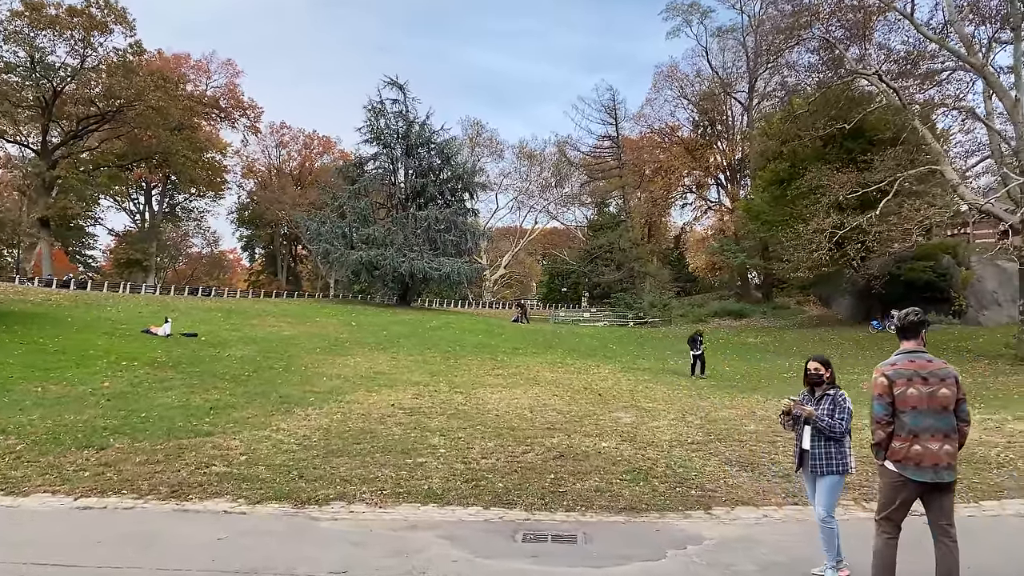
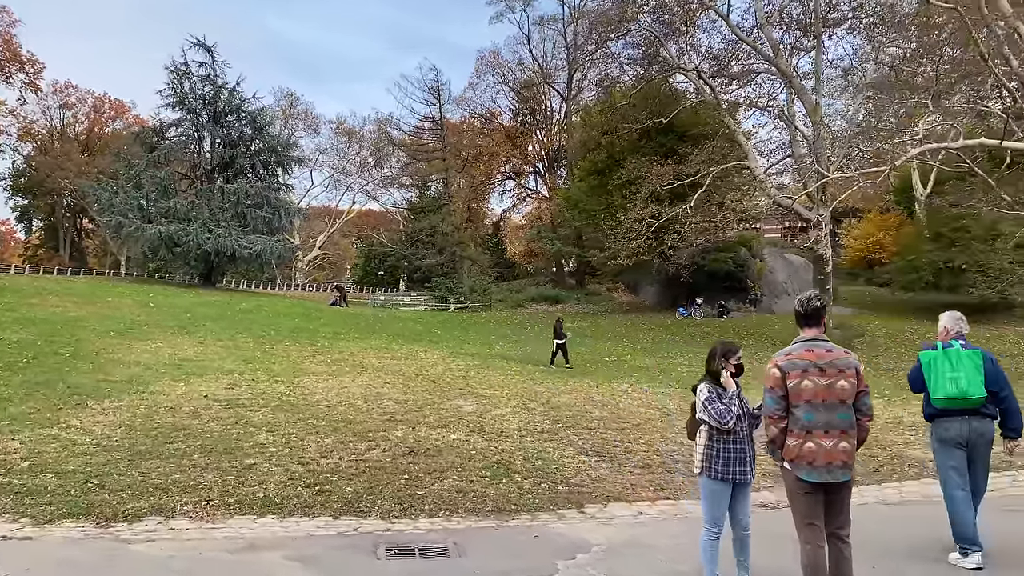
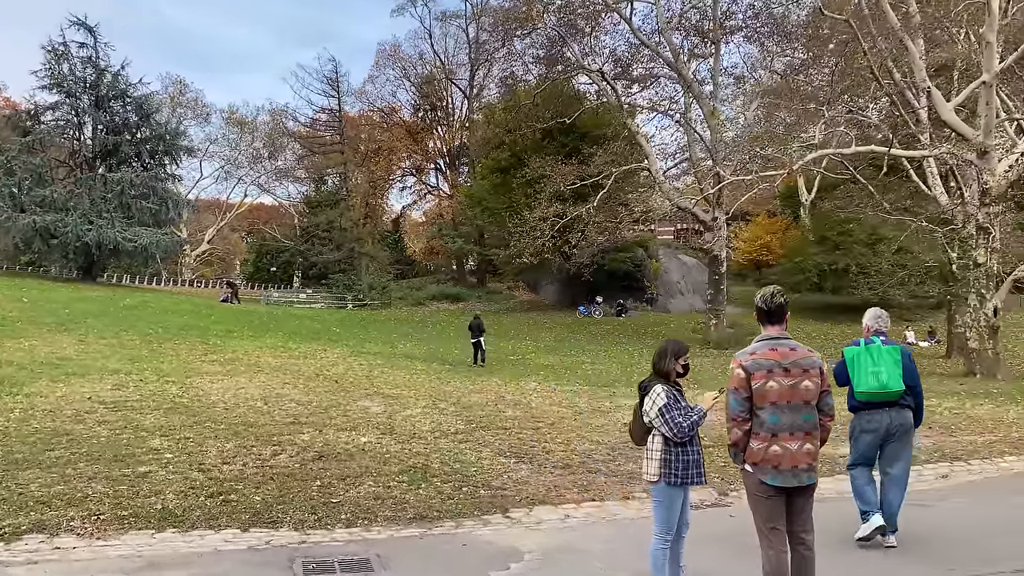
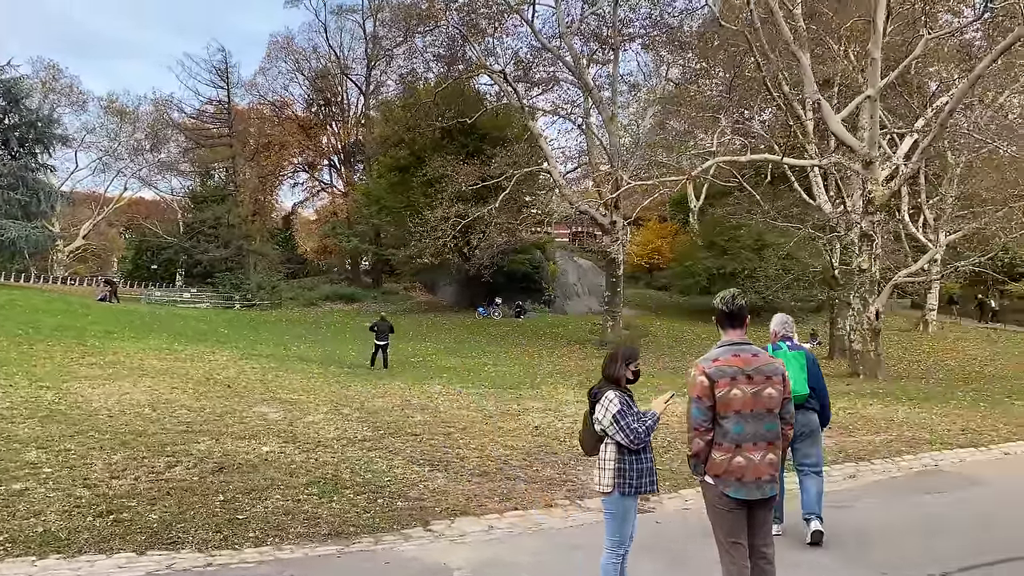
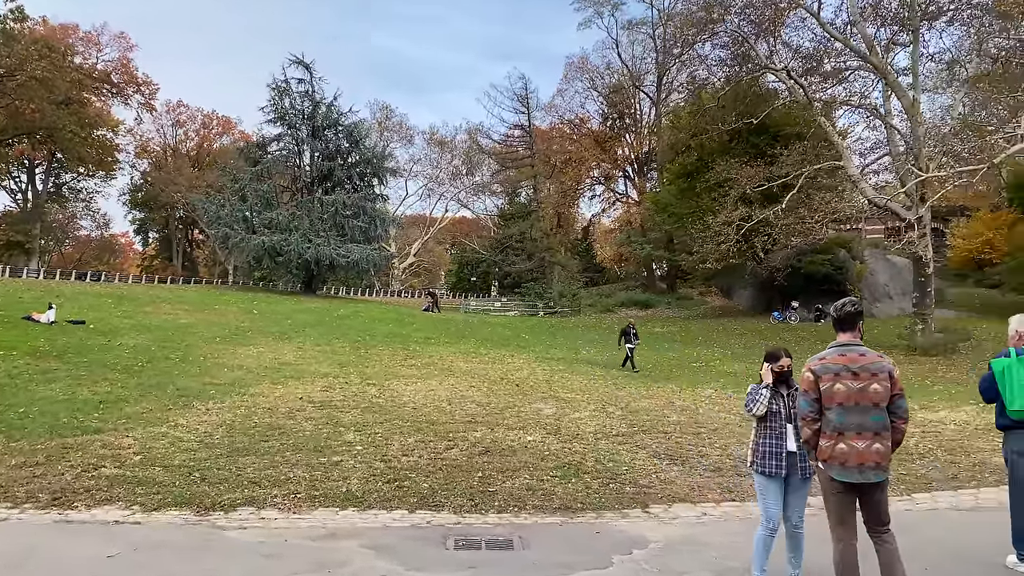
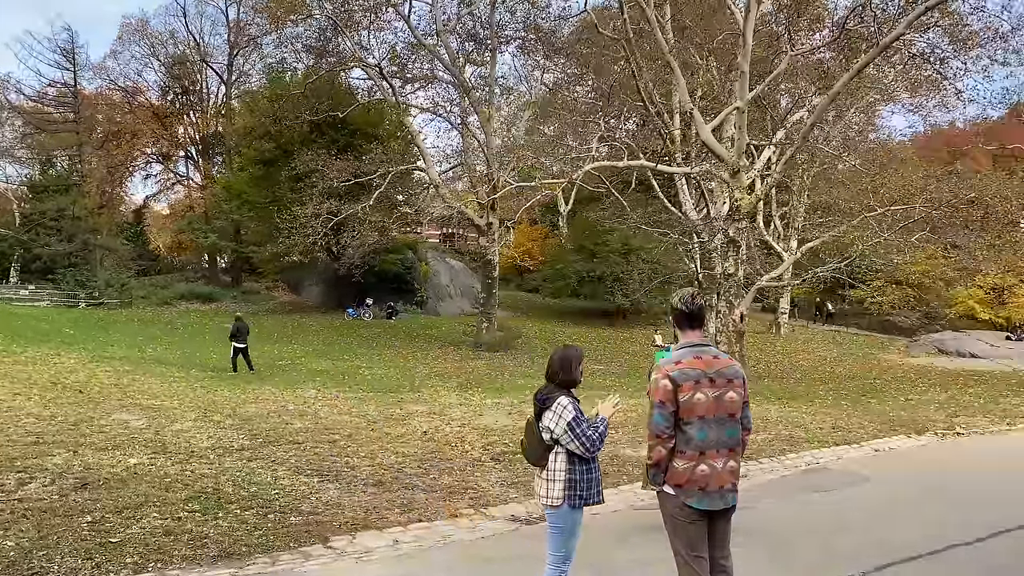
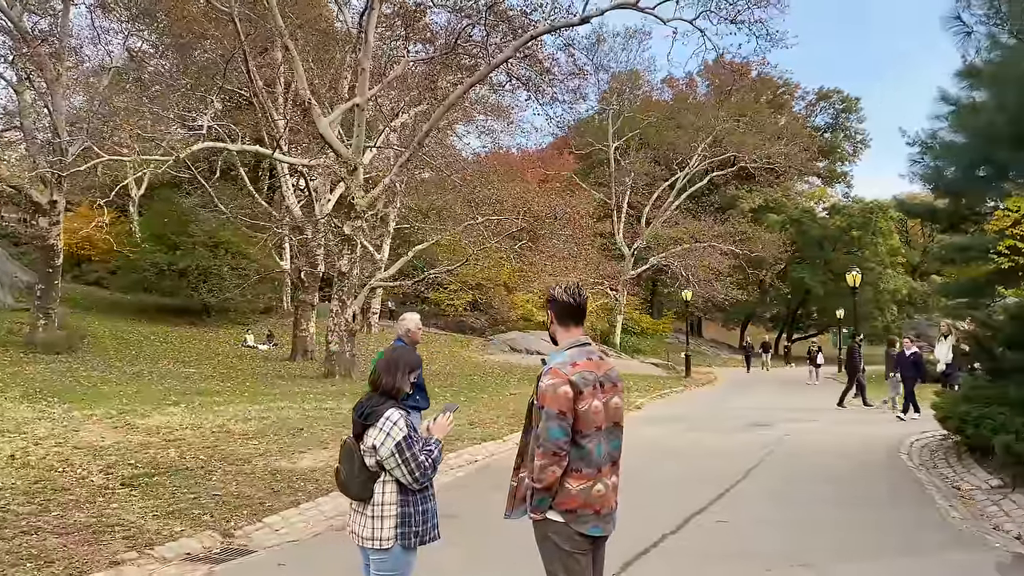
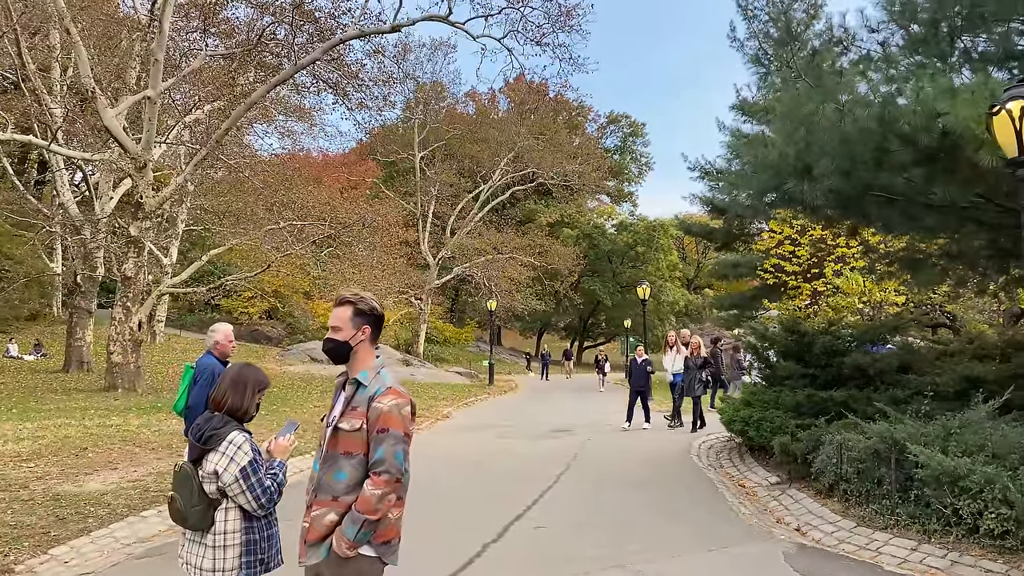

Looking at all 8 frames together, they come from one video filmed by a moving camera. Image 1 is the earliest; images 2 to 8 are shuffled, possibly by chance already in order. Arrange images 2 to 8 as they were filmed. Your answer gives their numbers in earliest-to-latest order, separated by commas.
5, 2, 3, 4, 6, 7, 8
